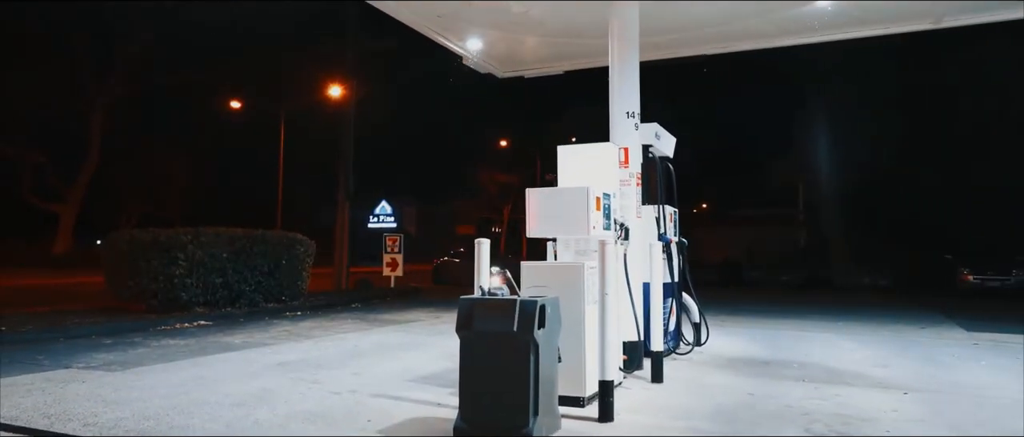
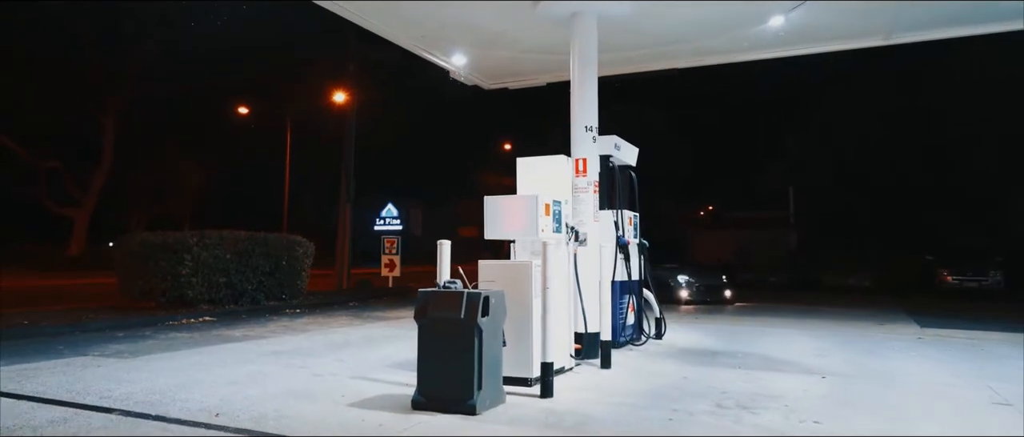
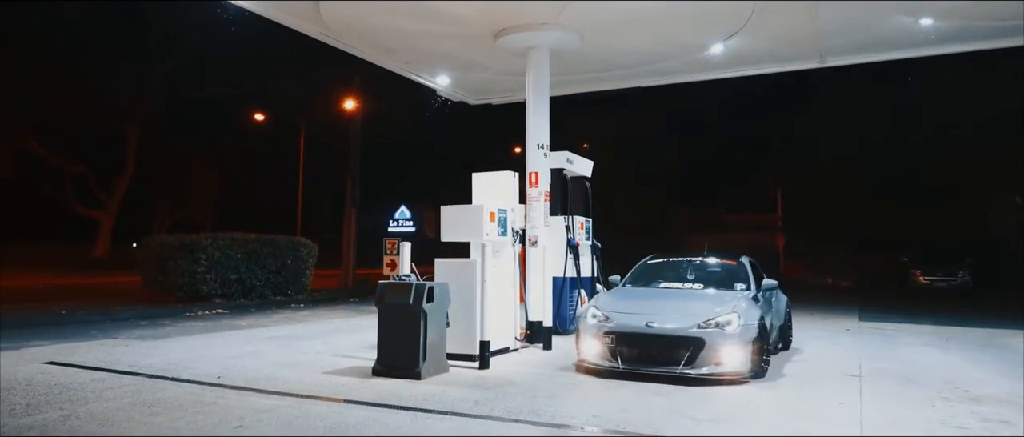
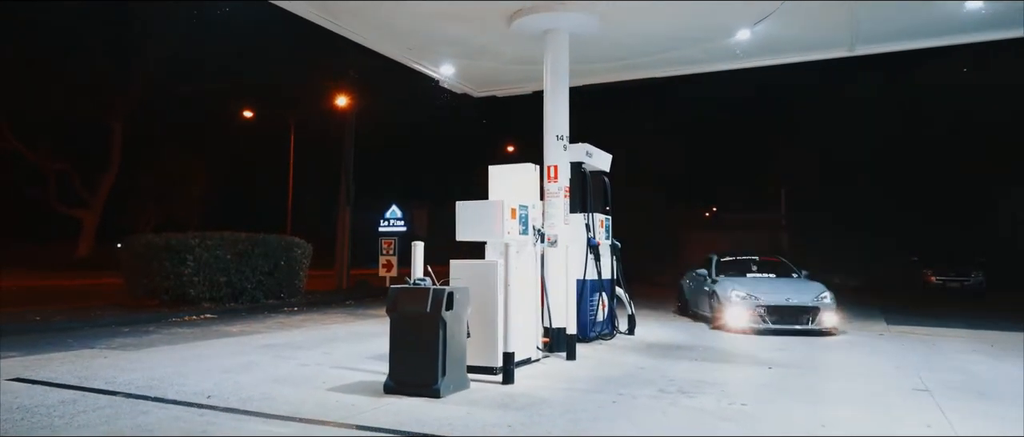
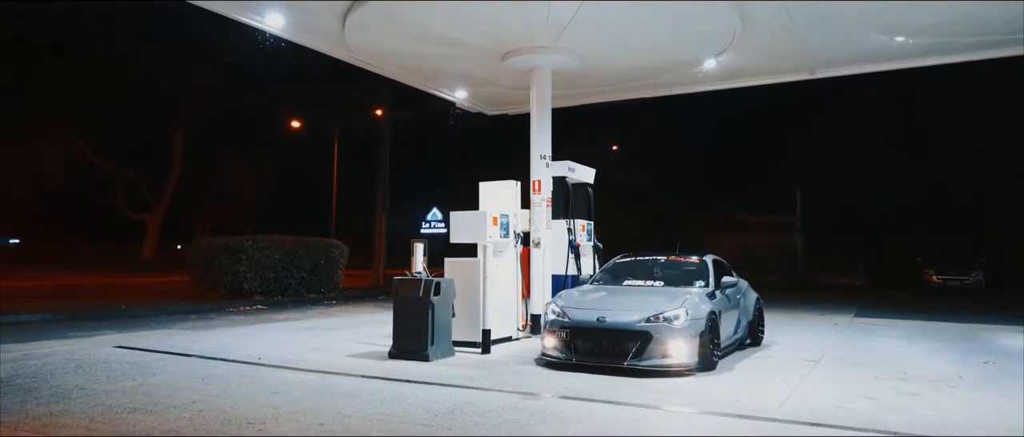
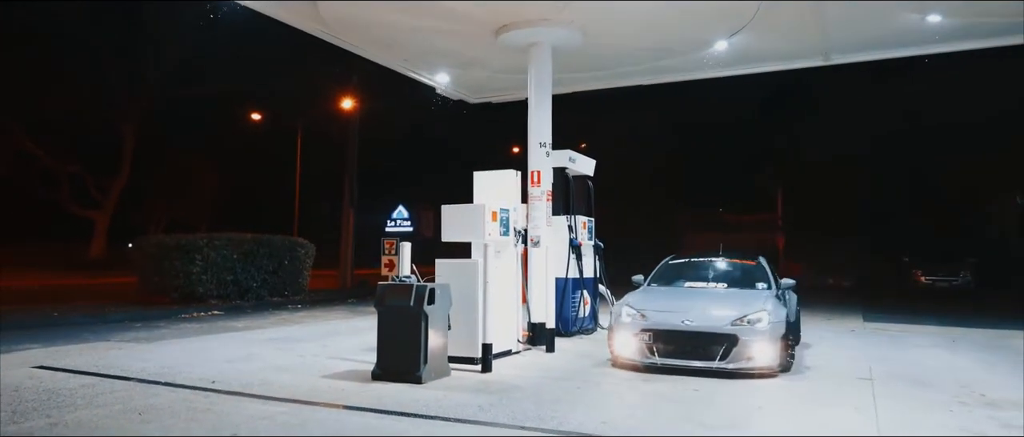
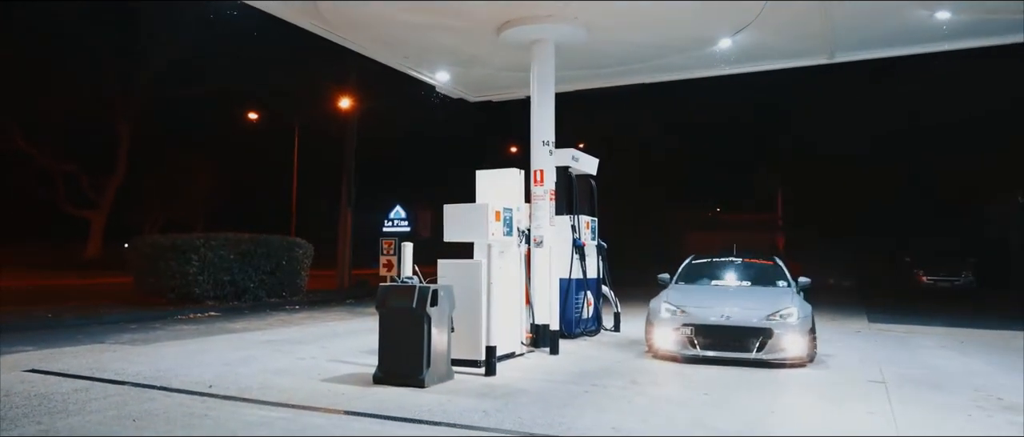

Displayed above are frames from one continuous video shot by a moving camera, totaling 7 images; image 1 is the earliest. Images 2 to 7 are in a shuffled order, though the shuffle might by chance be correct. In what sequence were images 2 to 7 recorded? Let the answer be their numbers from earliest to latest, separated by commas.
2, 4, 7, 6, 3, 5
